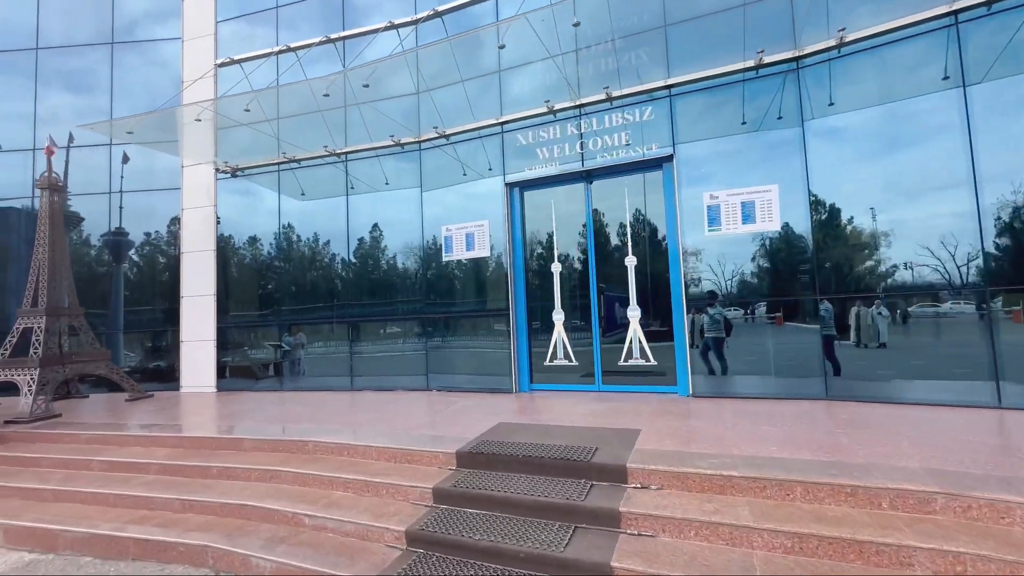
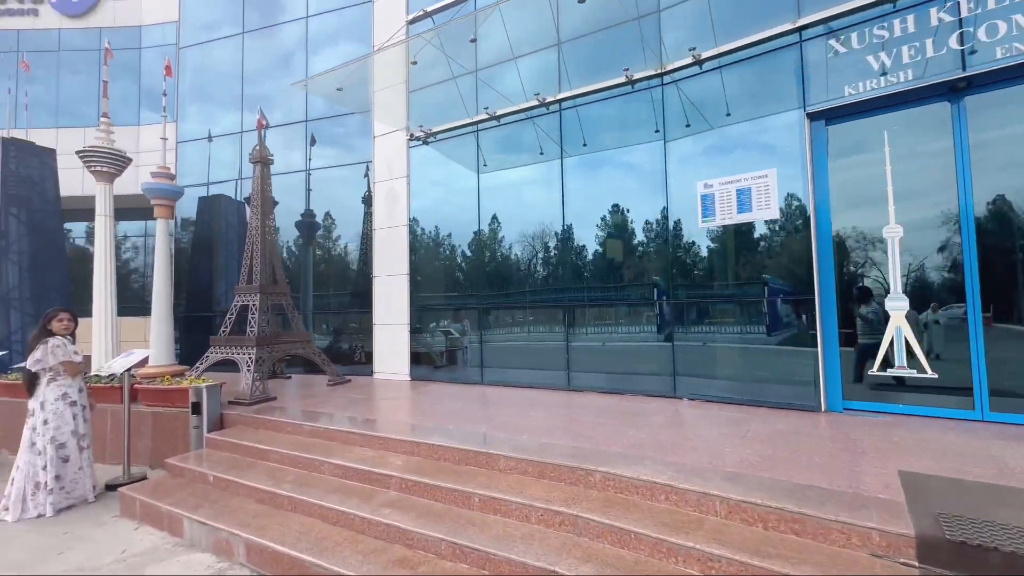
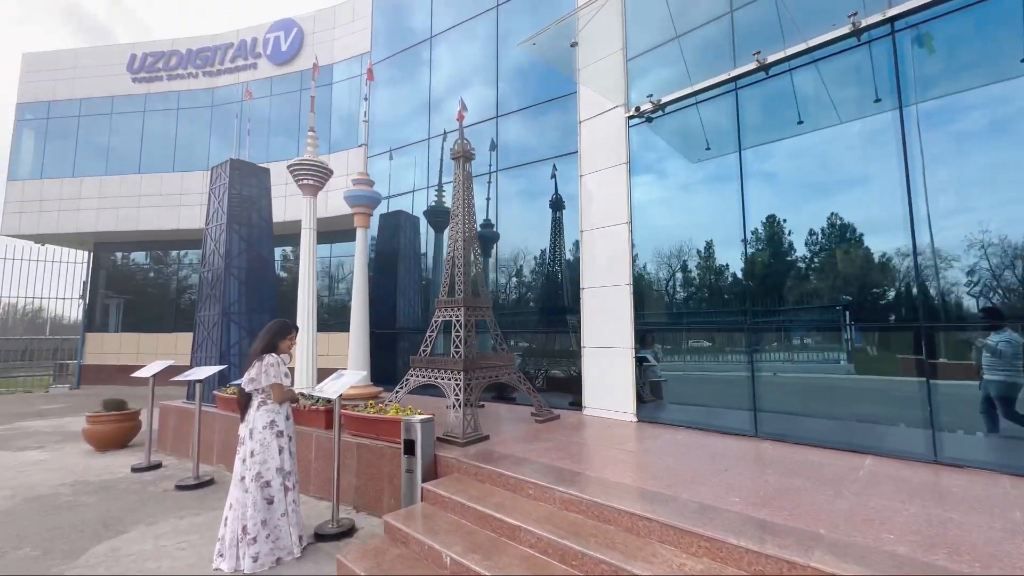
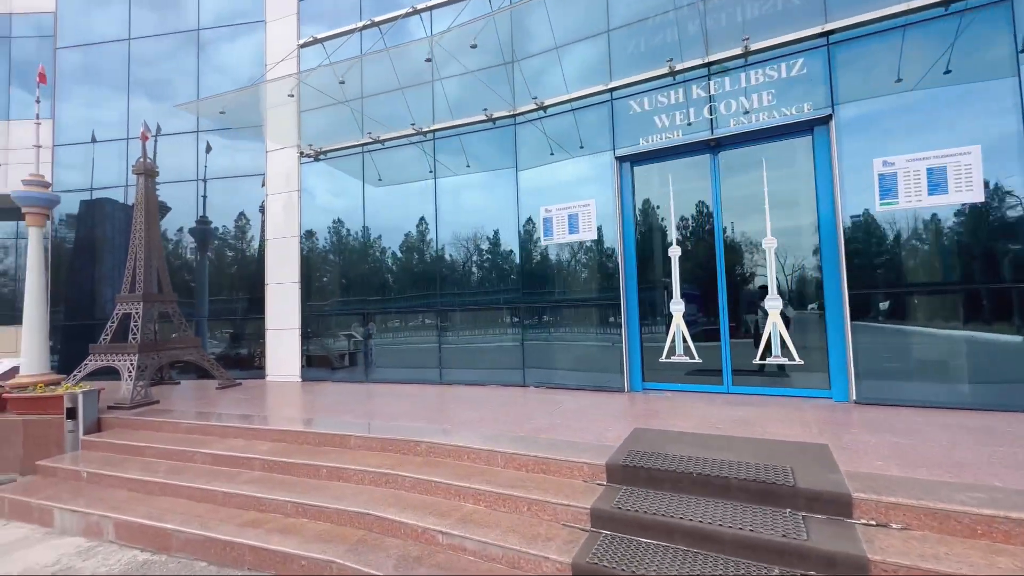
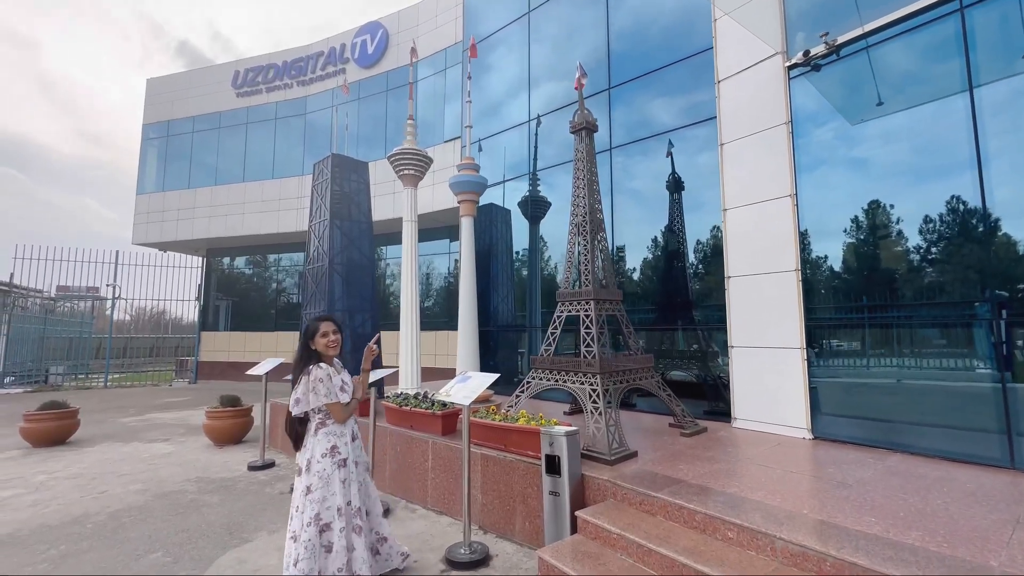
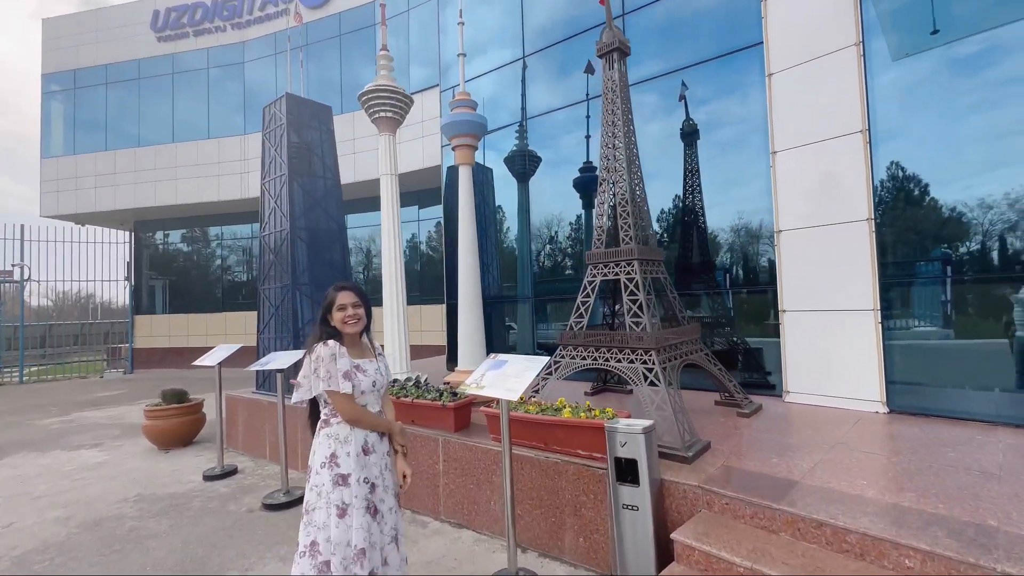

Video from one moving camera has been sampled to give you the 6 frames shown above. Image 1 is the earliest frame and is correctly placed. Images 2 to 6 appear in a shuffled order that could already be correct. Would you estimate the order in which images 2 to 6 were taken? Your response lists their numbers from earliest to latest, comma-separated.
4, 2, 3, 5, 6
